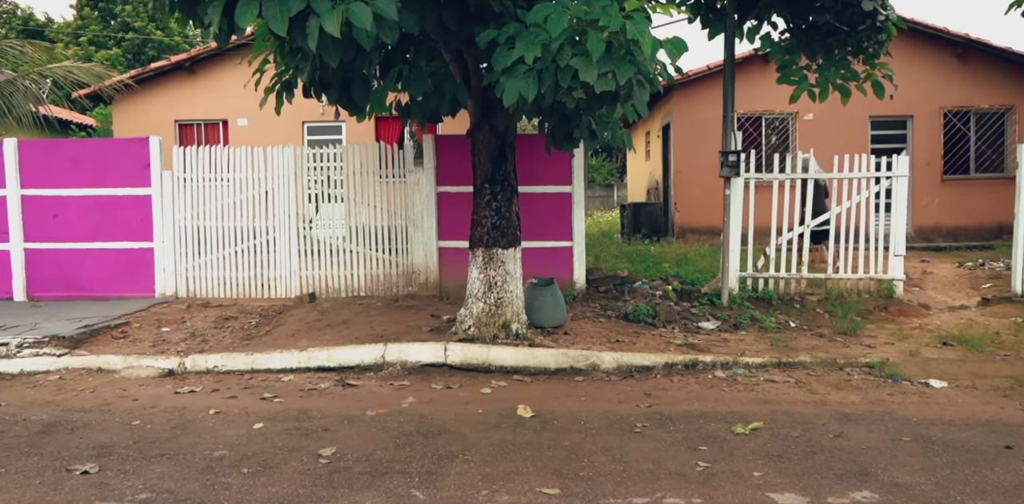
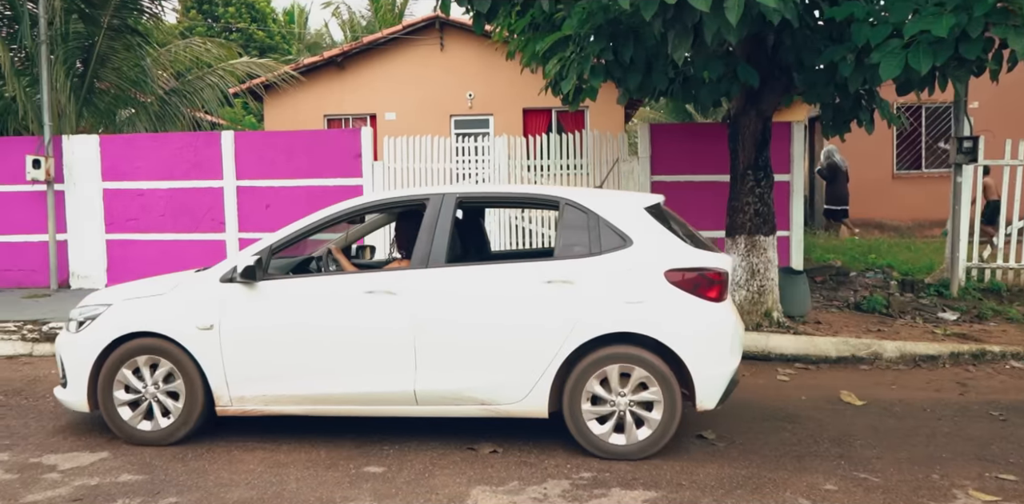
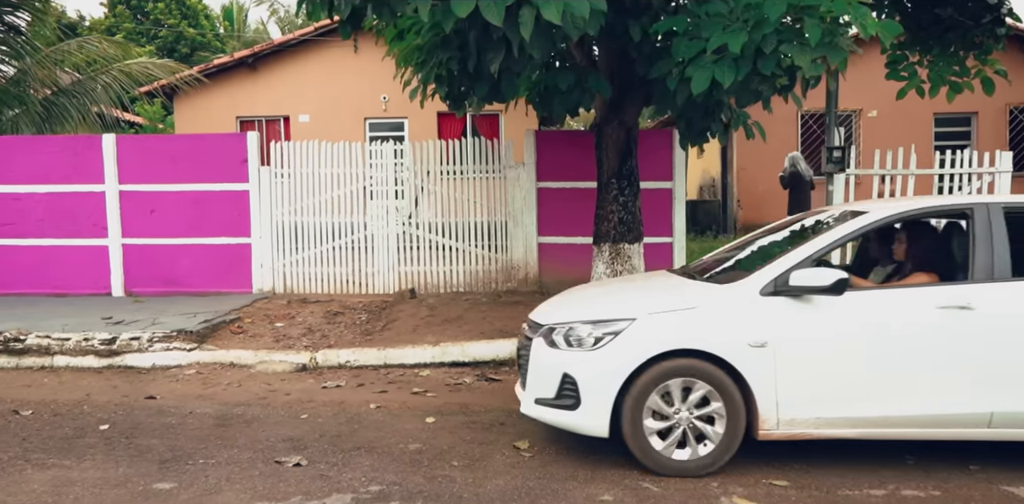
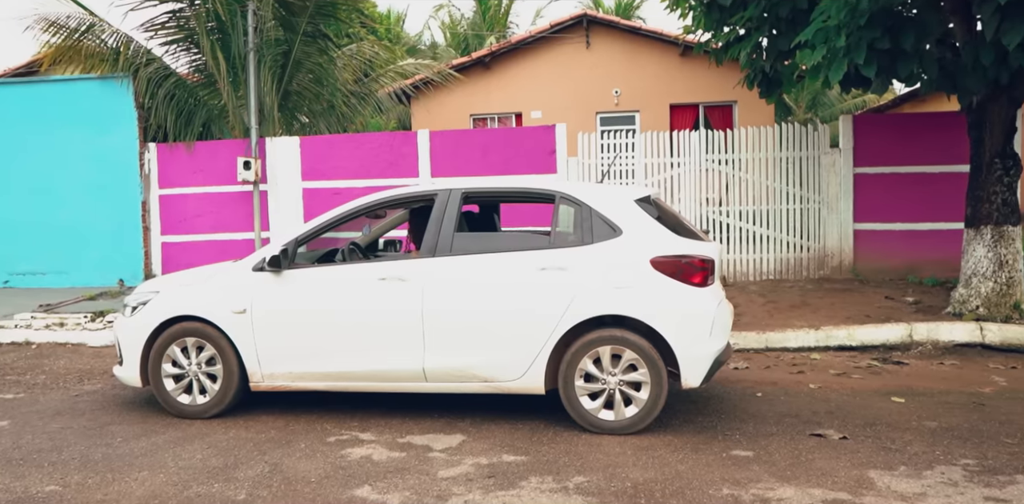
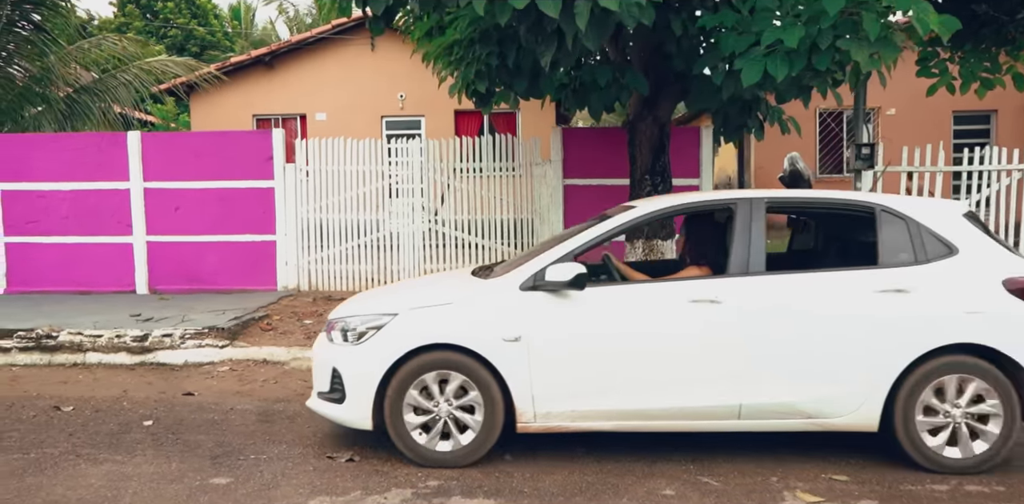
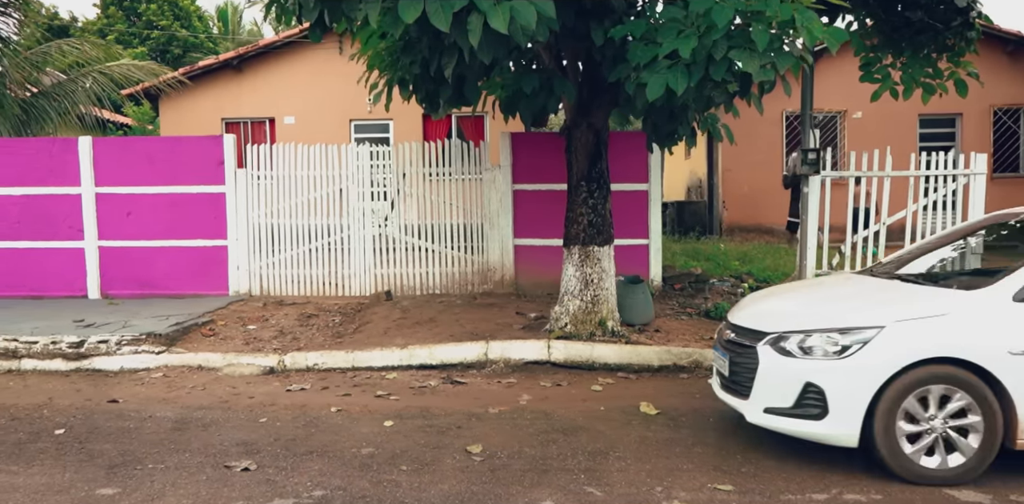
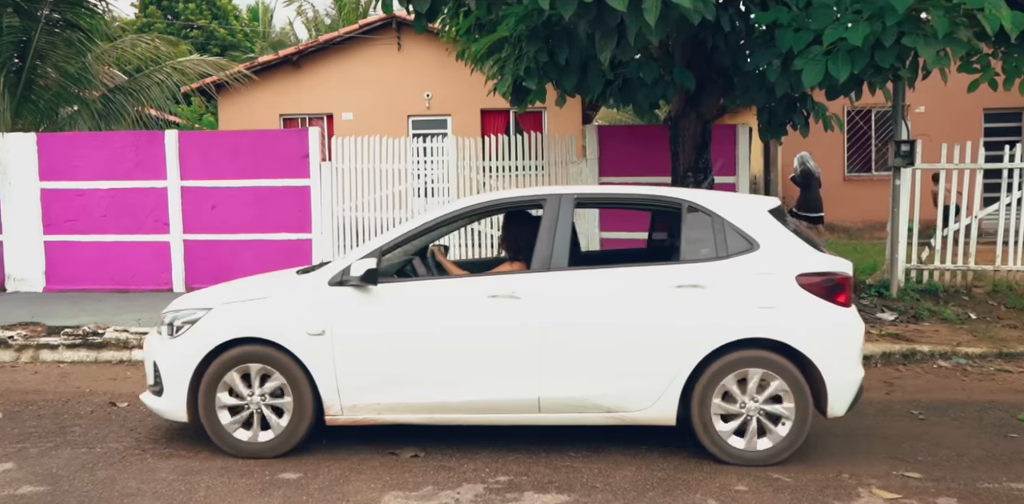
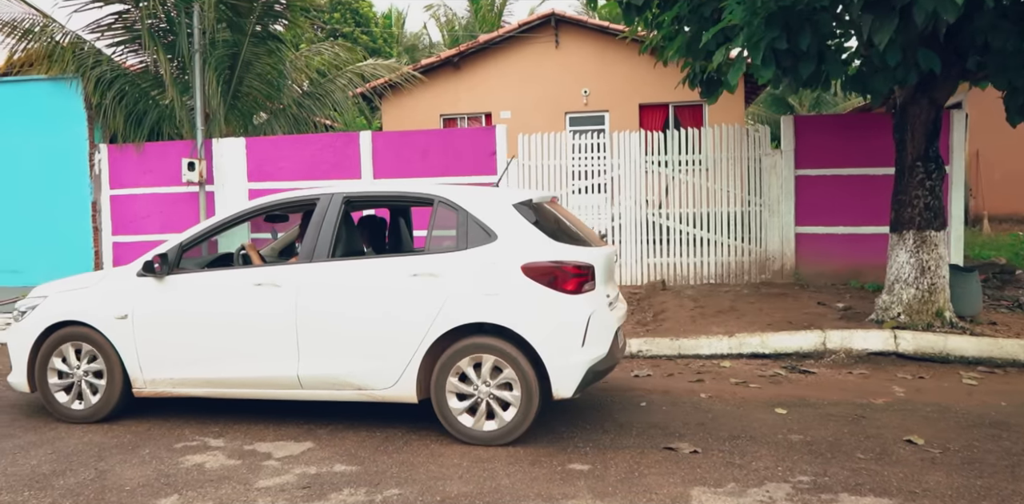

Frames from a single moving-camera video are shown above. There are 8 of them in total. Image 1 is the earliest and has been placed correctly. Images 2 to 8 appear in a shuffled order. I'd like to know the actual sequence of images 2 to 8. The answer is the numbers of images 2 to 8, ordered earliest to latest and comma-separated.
6, 3, 5, 7, 2, 8, 4
